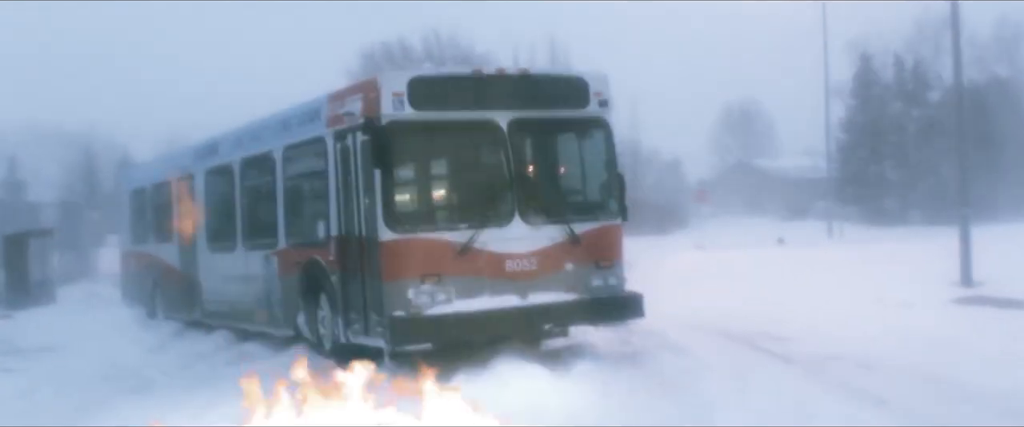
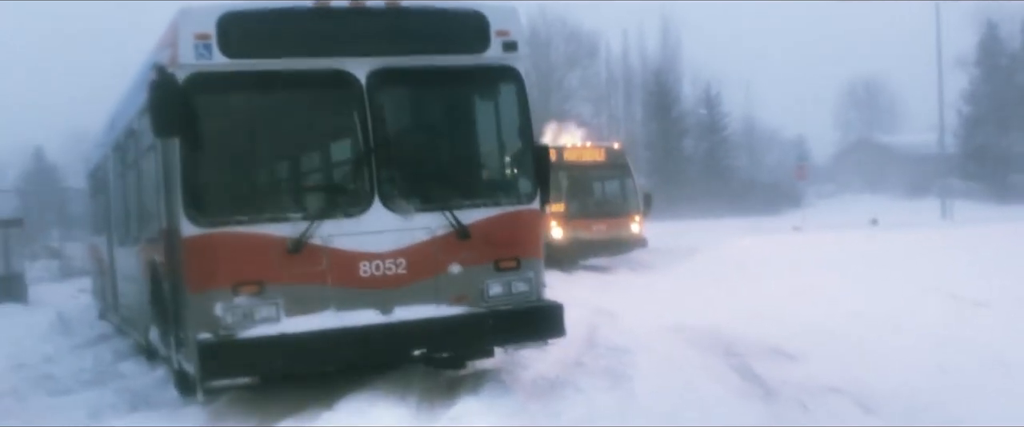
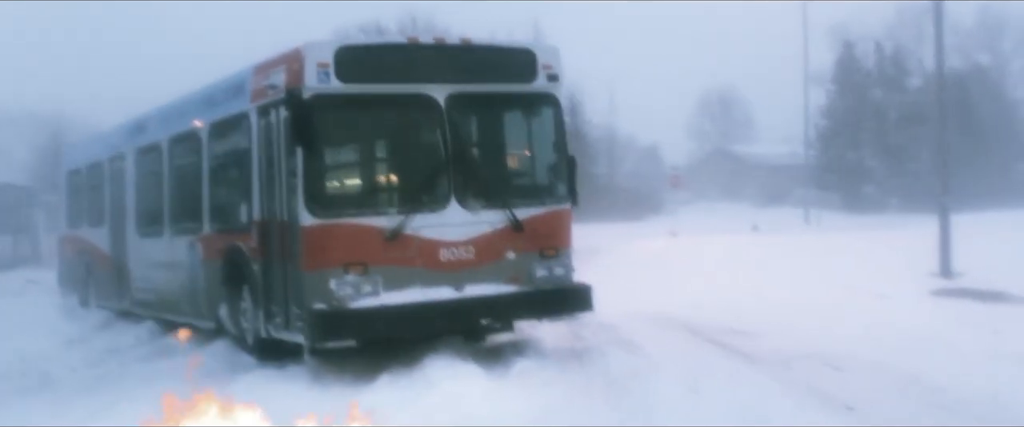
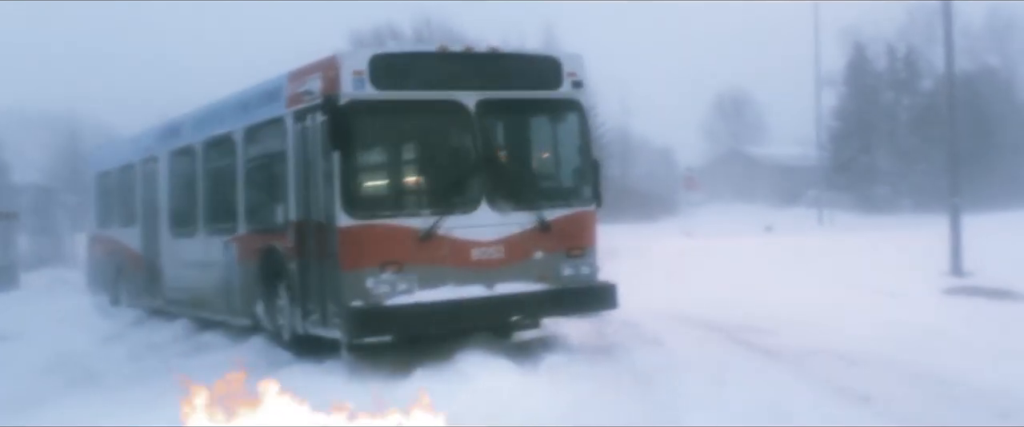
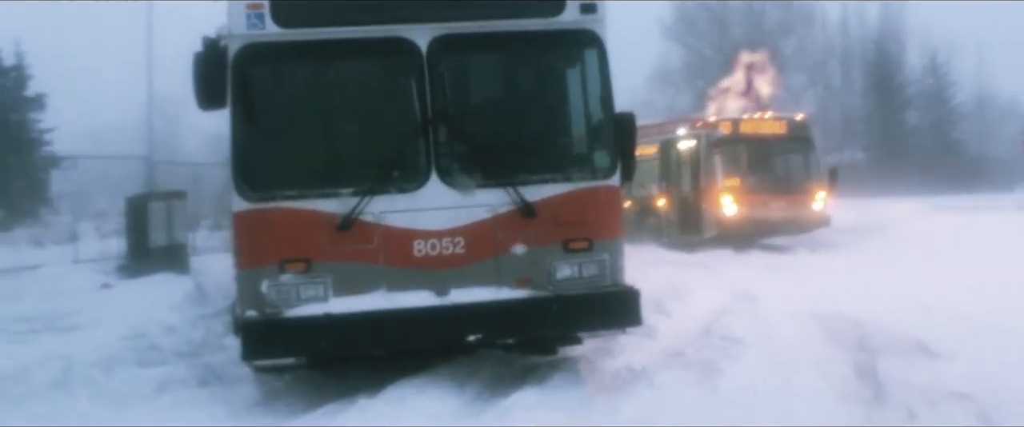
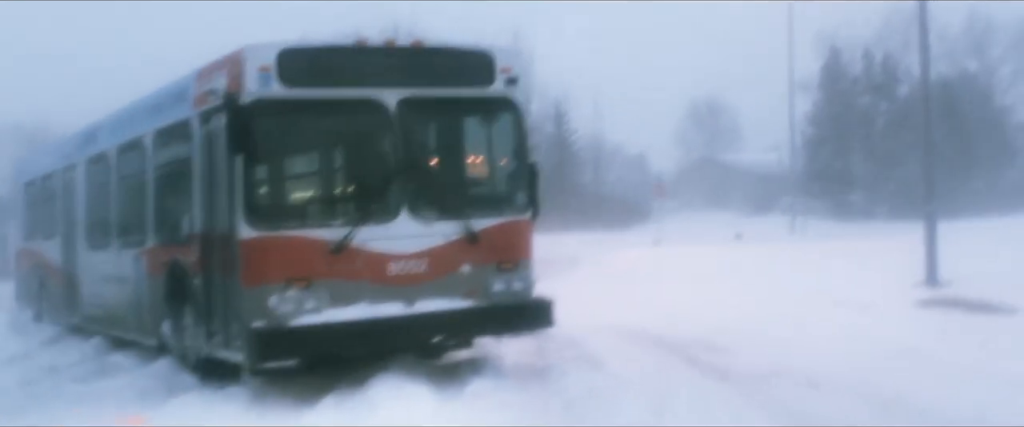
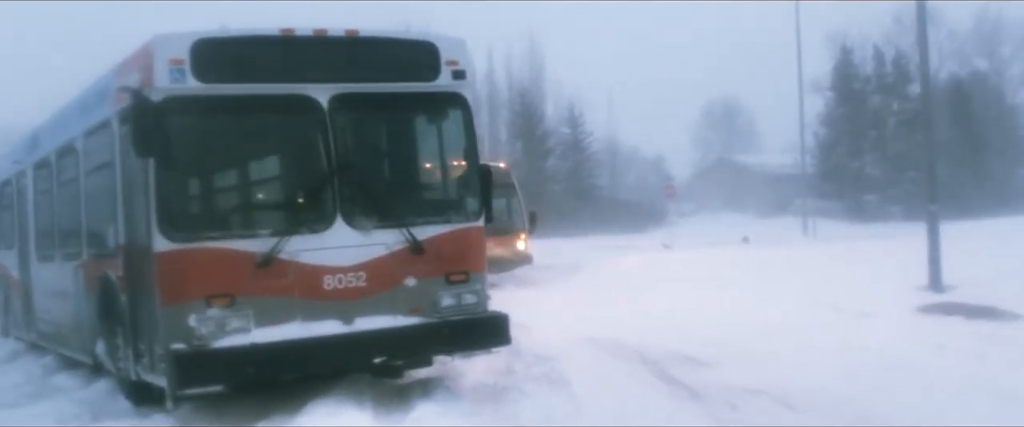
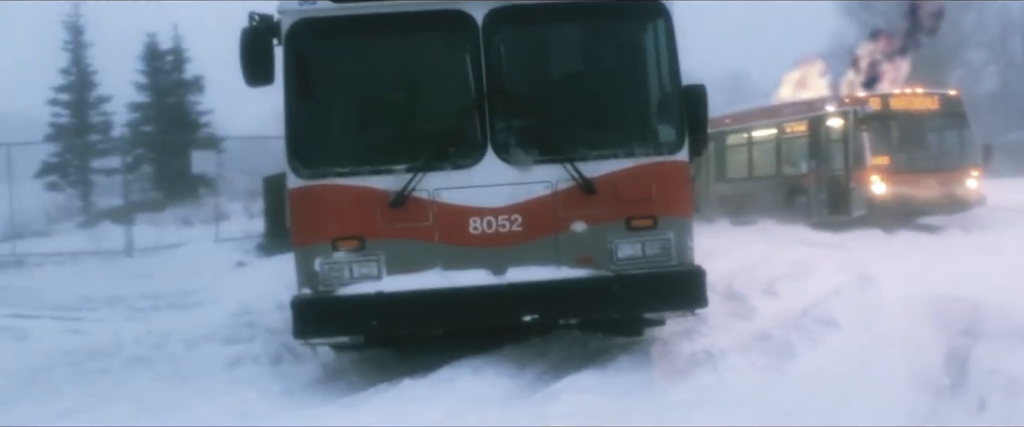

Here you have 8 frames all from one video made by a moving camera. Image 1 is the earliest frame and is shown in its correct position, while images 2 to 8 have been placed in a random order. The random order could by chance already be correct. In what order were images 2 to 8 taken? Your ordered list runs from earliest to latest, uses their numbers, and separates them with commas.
4, 3, 6, 7, 2, 5, 8
